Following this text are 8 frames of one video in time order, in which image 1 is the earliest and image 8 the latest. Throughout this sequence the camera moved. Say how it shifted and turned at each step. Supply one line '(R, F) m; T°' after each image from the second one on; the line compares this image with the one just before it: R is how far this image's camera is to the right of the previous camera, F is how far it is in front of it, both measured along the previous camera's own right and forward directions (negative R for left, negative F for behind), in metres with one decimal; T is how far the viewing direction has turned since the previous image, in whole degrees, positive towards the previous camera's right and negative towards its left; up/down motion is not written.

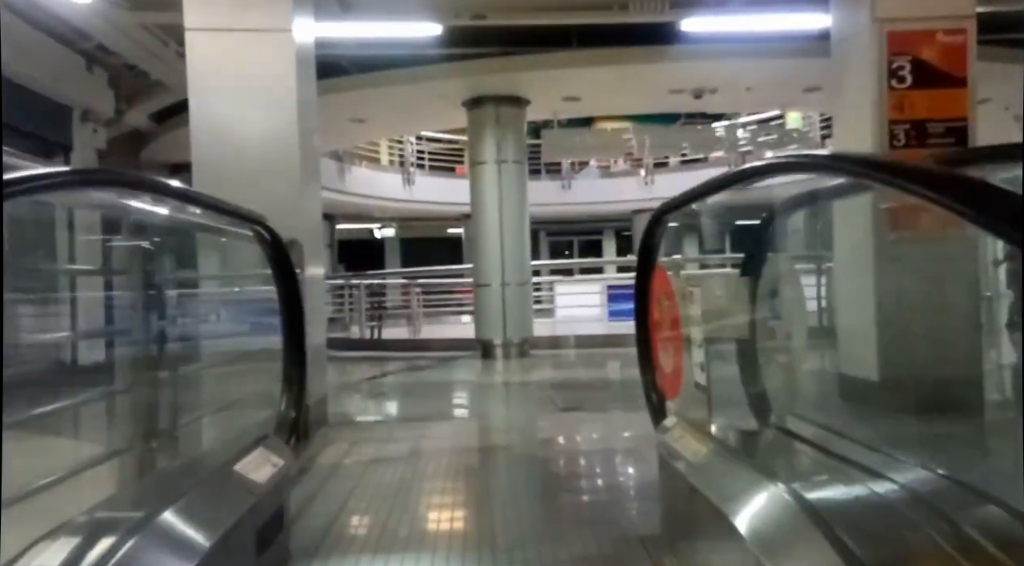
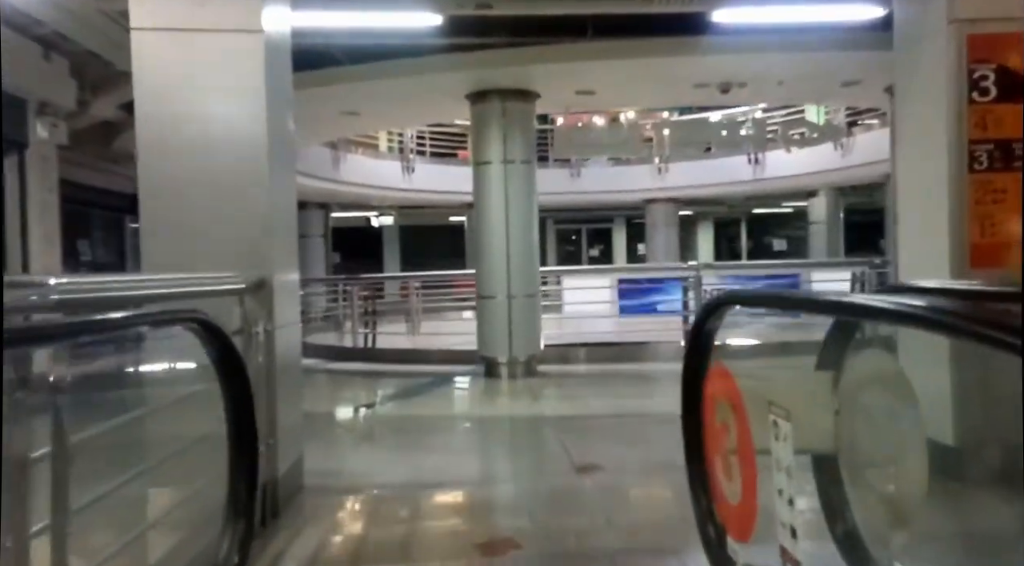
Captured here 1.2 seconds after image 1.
(0.0, +0.5) m; 0°
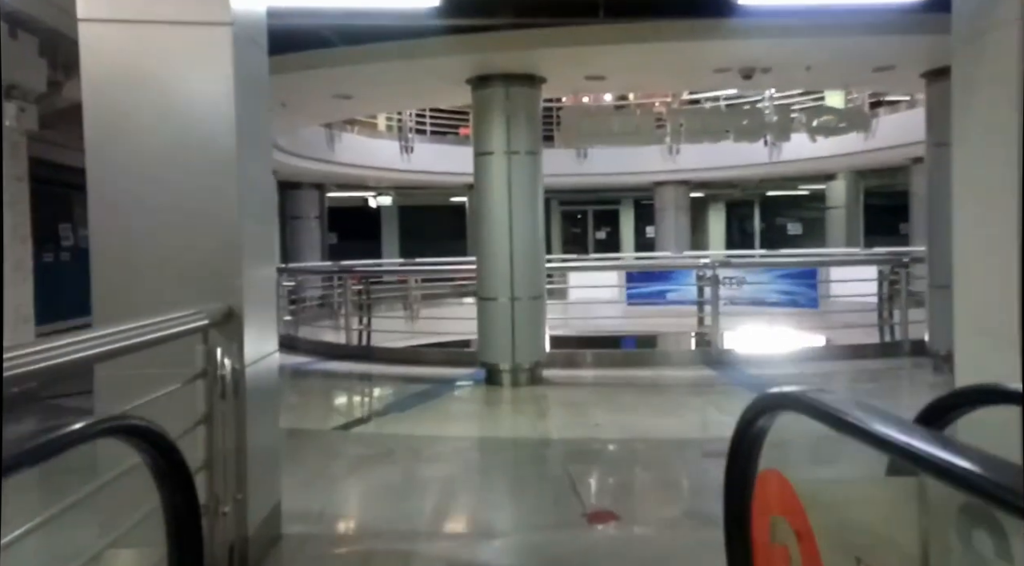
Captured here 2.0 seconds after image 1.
(0.0, +0.4) m; 0°
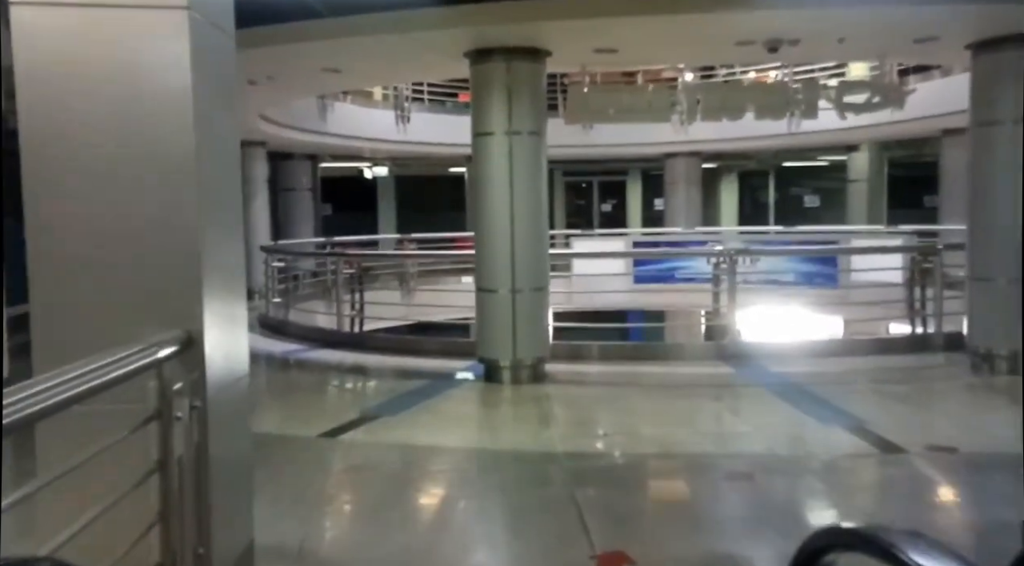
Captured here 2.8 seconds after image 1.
(0.0, +0.3) m; 0°
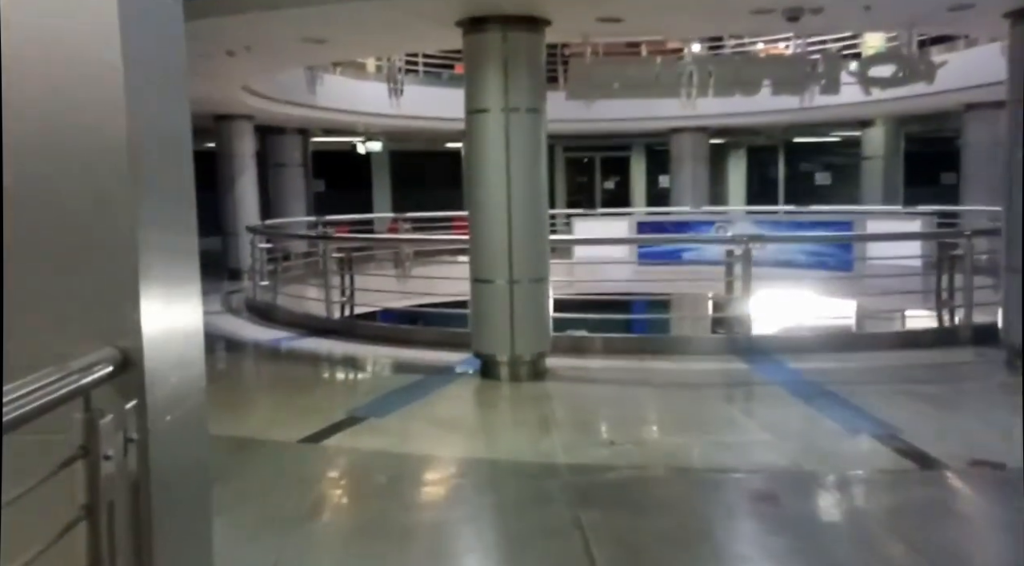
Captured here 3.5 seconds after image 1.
(0.0, +0.3) m; 0°
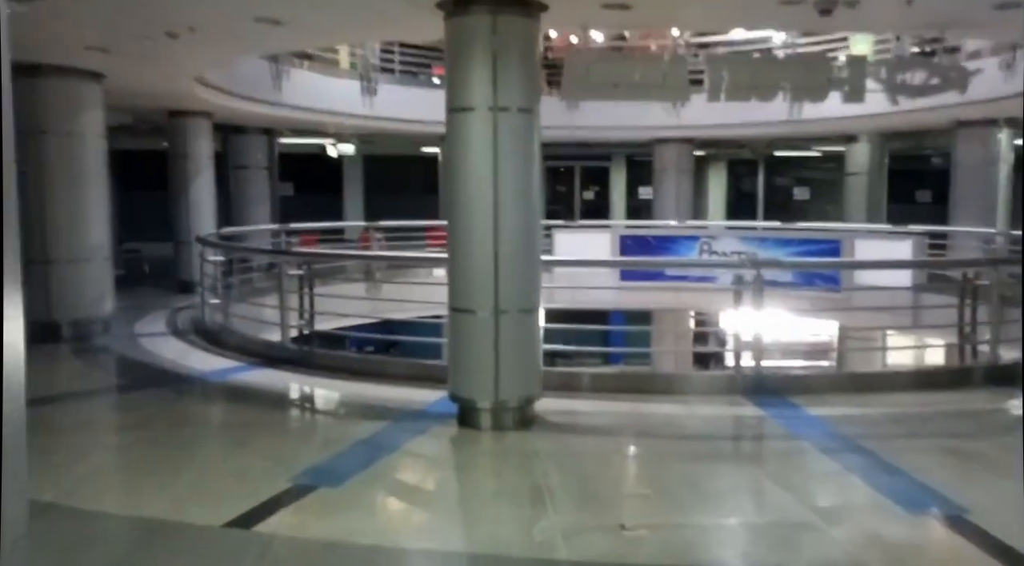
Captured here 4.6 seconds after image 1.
(-0.1, +0.7) m; +2°
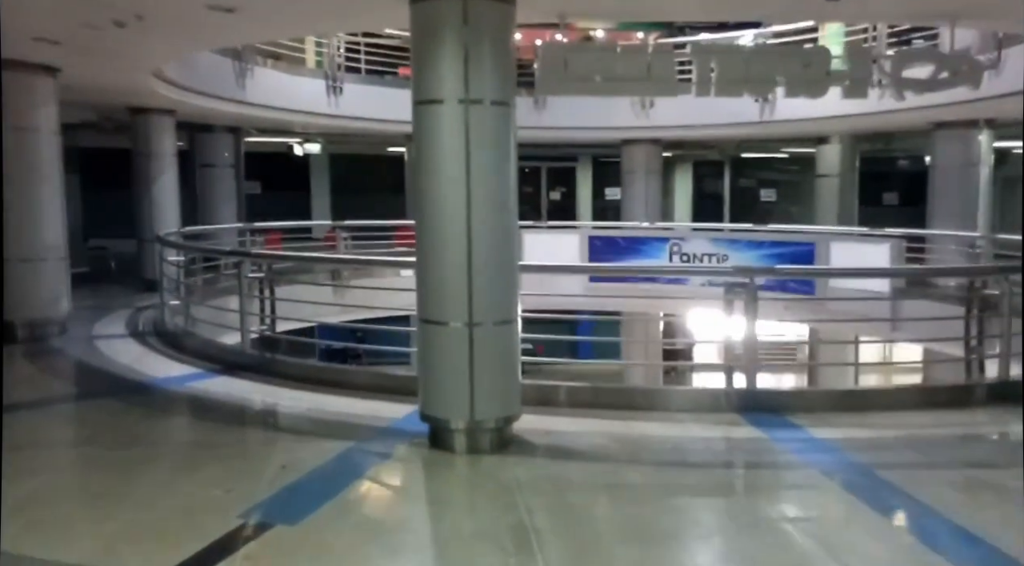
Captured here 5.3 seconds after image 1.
(0.0, +0.3) m; +2°
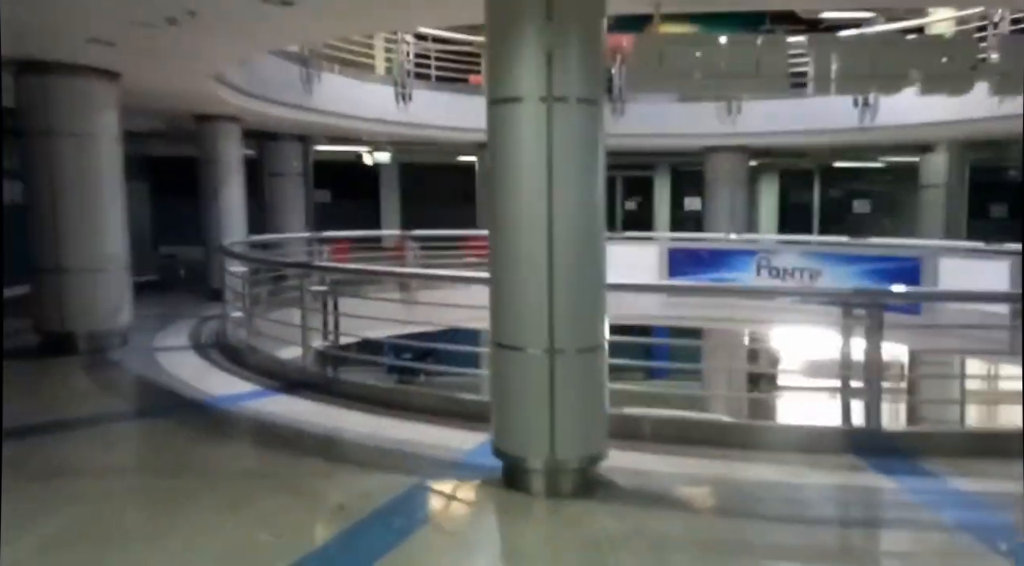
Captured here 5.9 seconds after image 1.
(-0.1, +0.4) m; -5°
